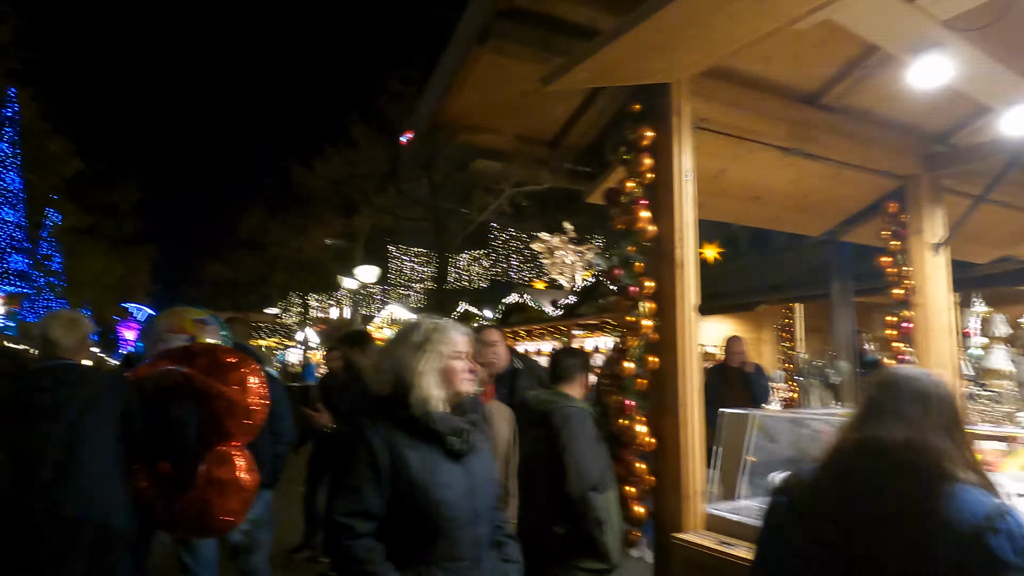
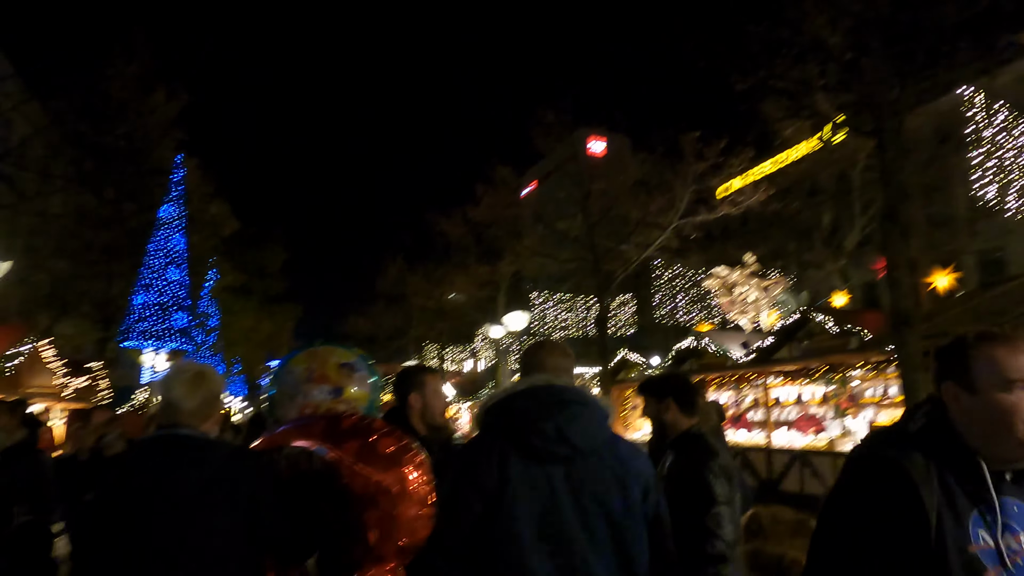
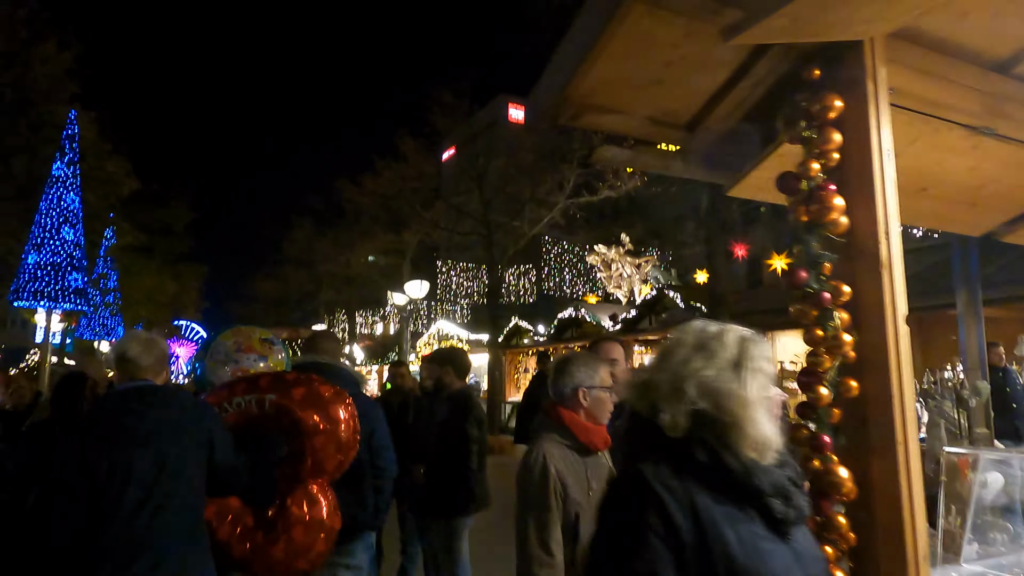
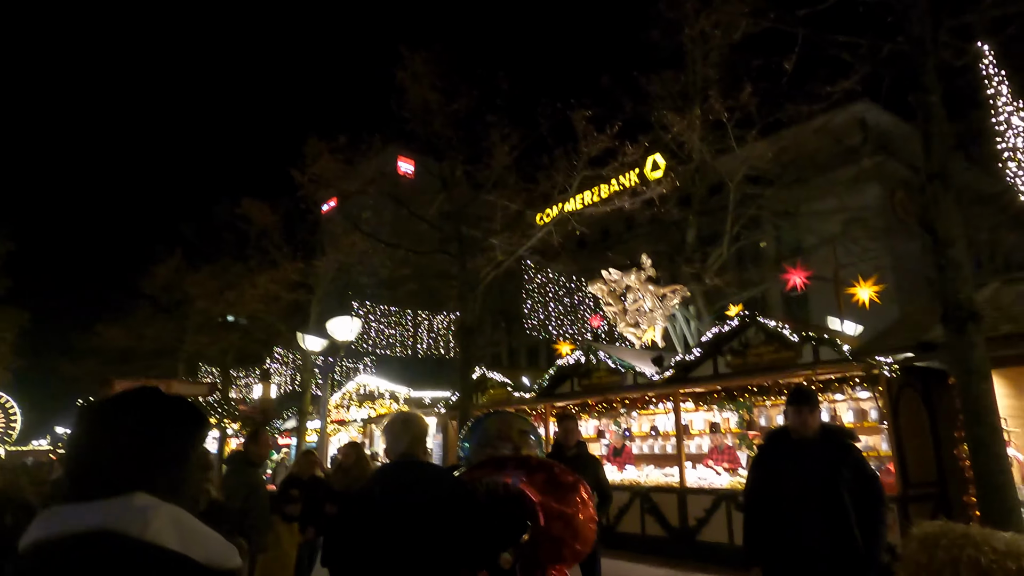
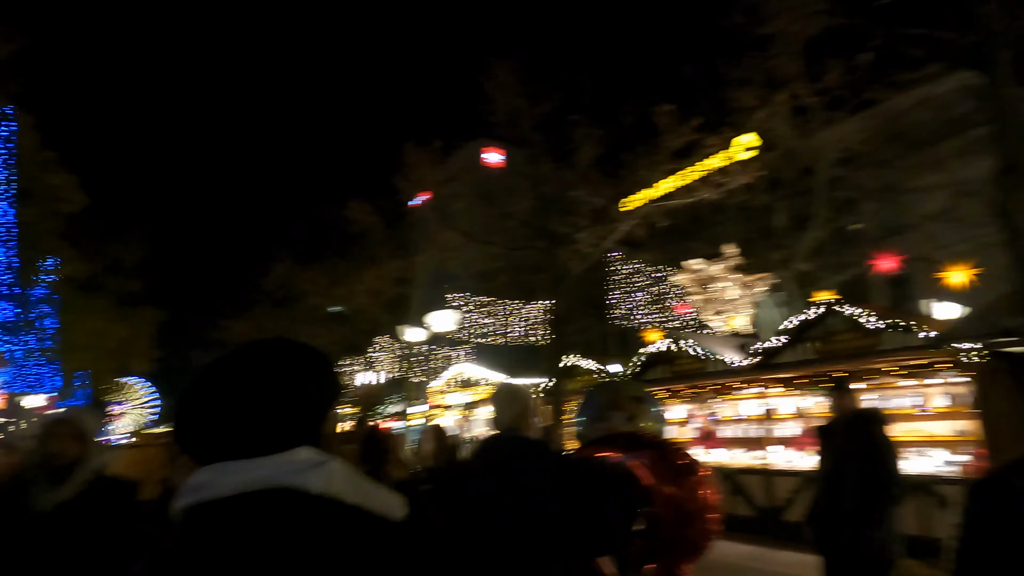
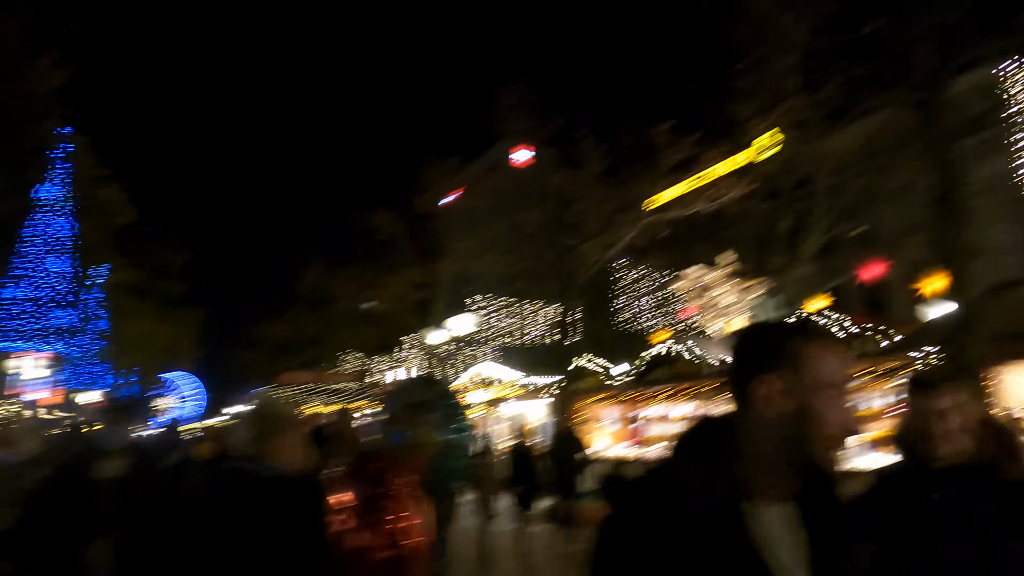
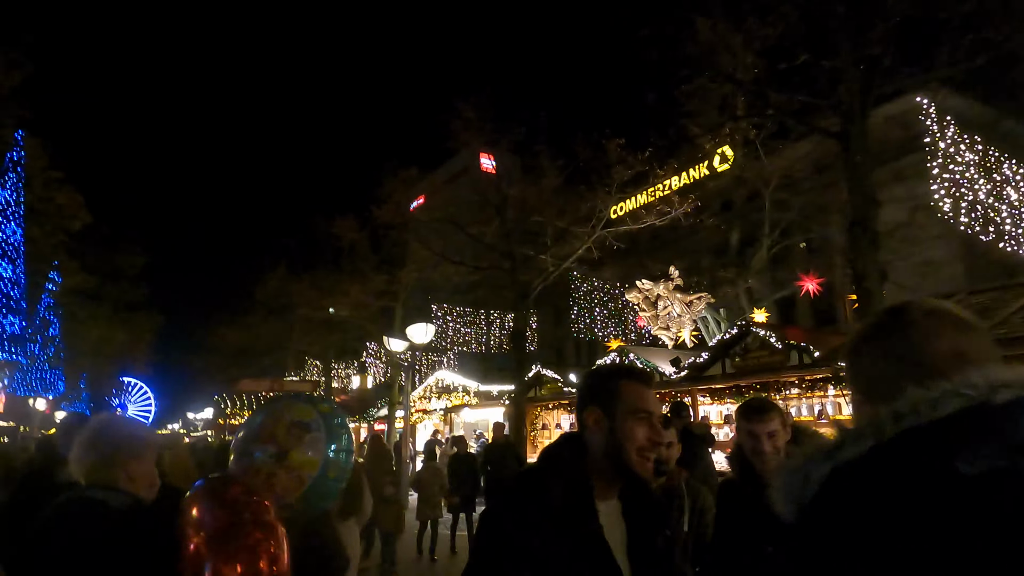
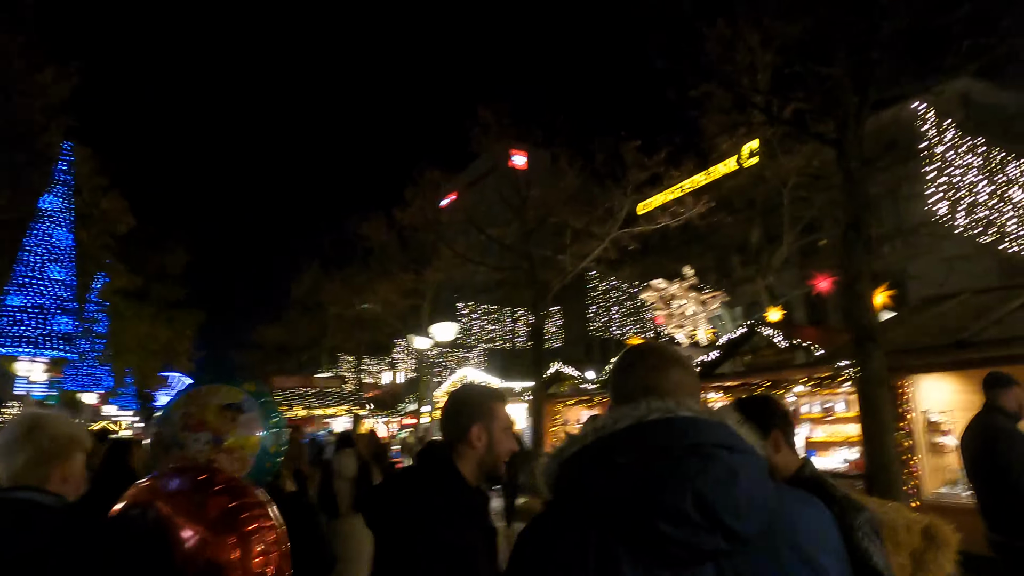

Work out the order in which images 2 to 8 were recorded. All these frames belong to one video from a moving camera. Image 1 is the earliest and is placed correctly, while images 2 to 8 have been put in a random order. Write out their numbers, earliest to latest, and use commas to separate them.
3, 2, 8, 7, 6, 5, 4
